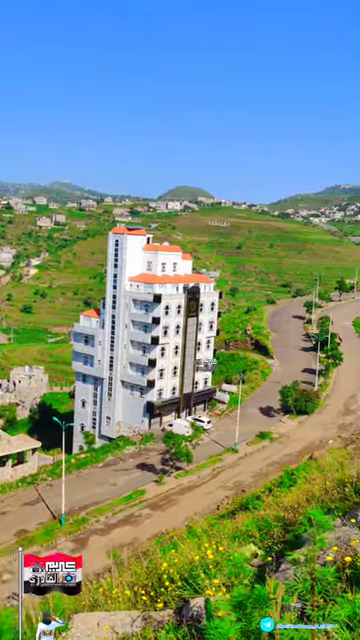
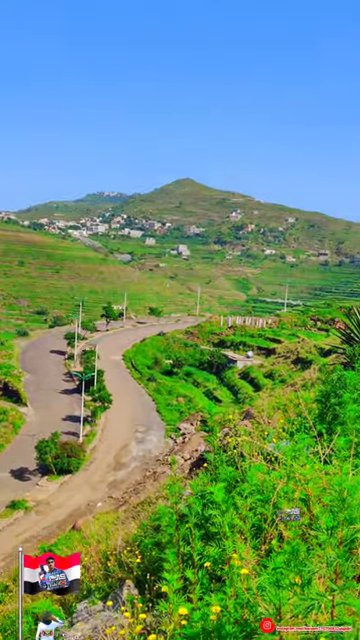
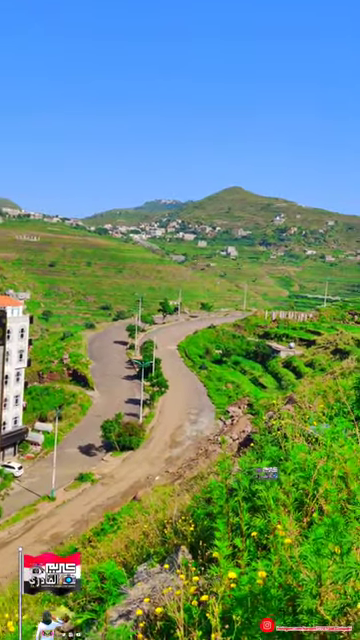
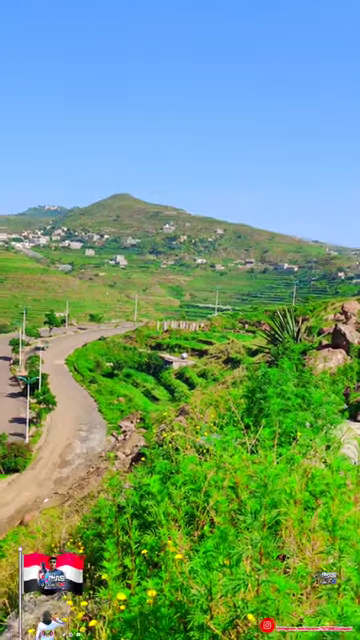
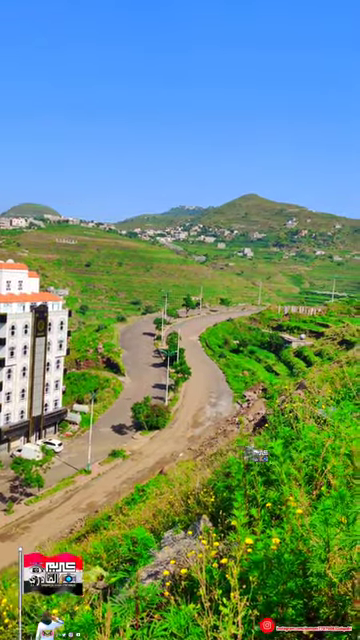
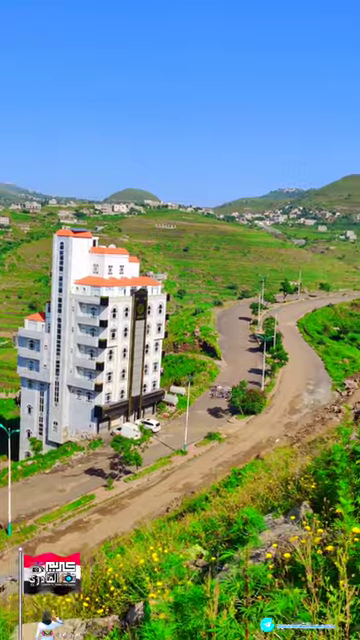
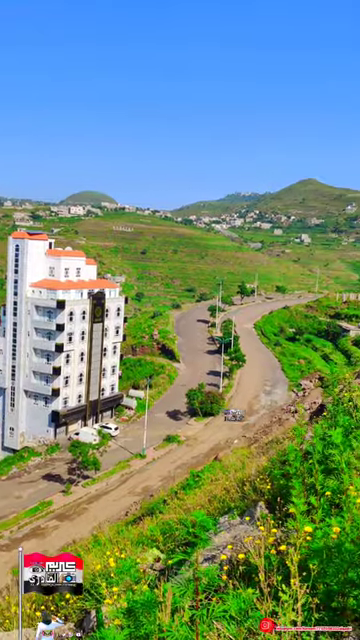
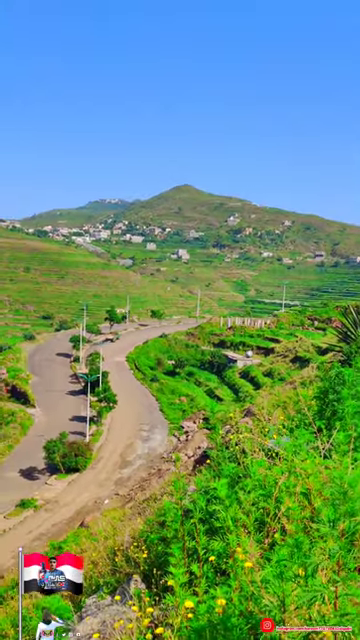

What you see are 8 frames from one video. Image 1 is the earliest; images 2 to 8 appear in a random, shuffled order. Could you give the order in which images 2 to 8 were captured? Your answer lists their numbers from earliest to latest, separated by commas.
6, 7, 5, 3, 2, 4, 8
